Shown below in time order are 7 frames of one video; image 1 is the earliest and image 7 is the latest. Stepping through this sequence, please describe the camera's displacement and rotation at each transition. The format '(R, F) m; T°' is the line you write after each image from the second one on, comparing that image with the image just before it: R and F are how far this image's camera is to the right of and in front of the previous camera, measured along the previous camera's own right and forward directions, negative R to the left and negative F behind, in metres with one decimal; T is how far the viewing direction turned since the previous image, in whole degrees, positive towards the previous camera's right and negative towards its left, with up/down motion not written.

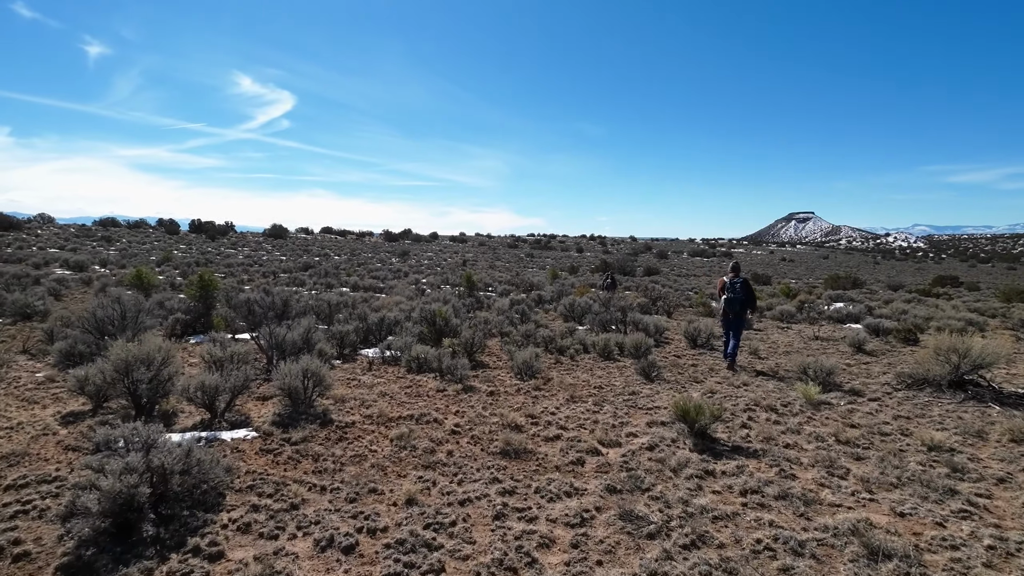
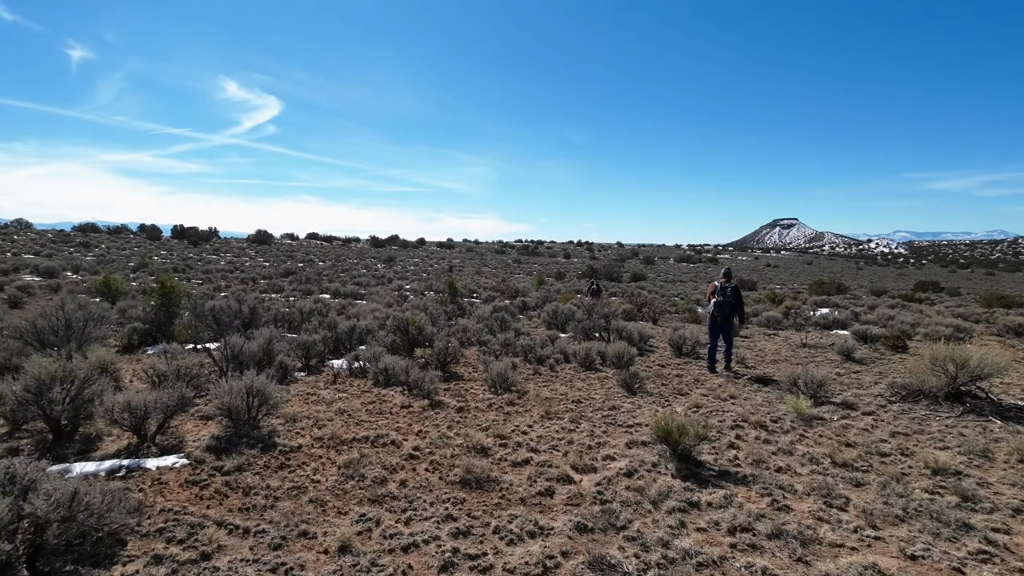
(+0.2, +0.5) m; +1°
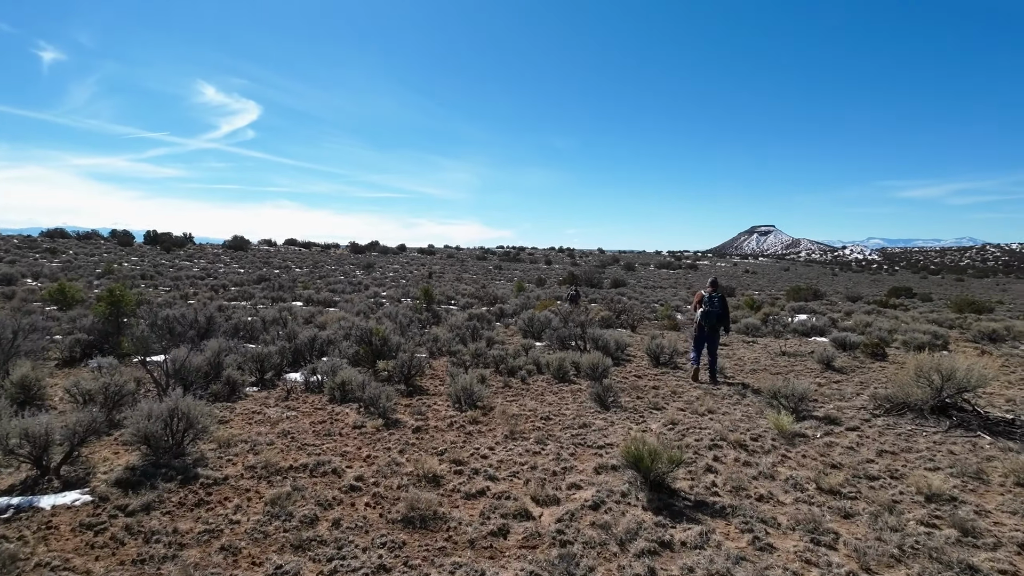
(+0.2, +0.5) m; +2°
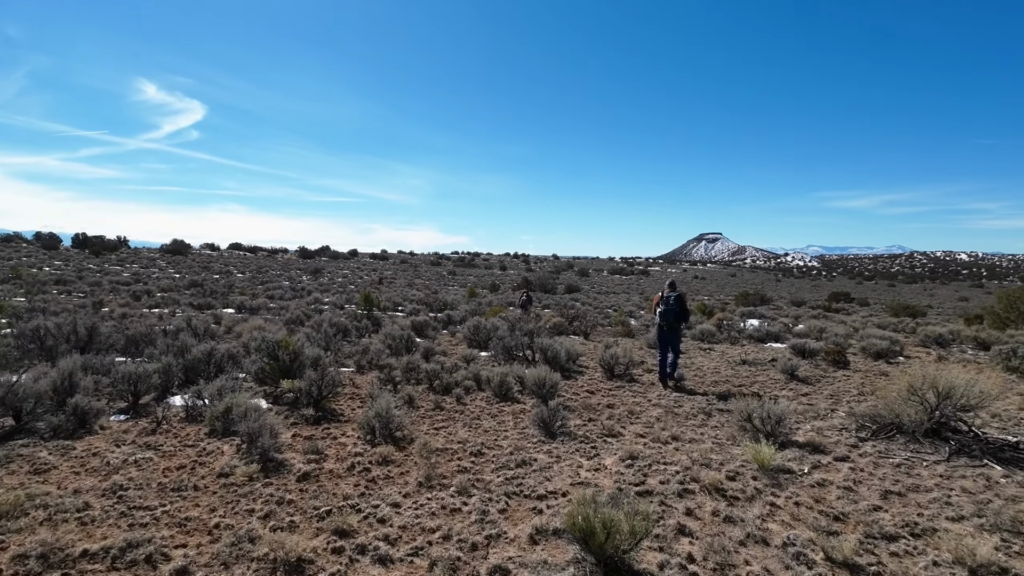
(+0.3, +1.3) m; +5°
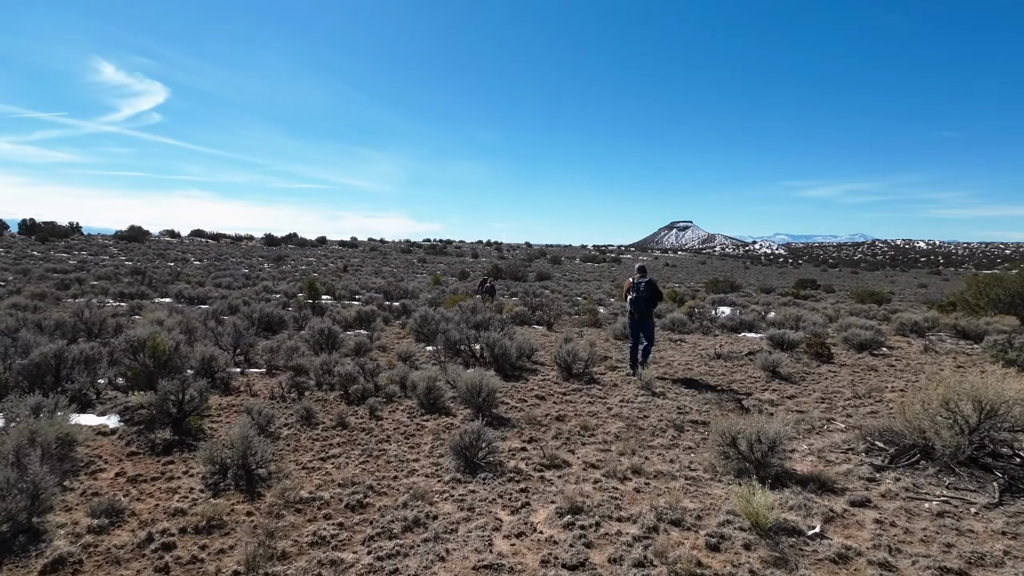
(+0.6, +1.6) m; +3°
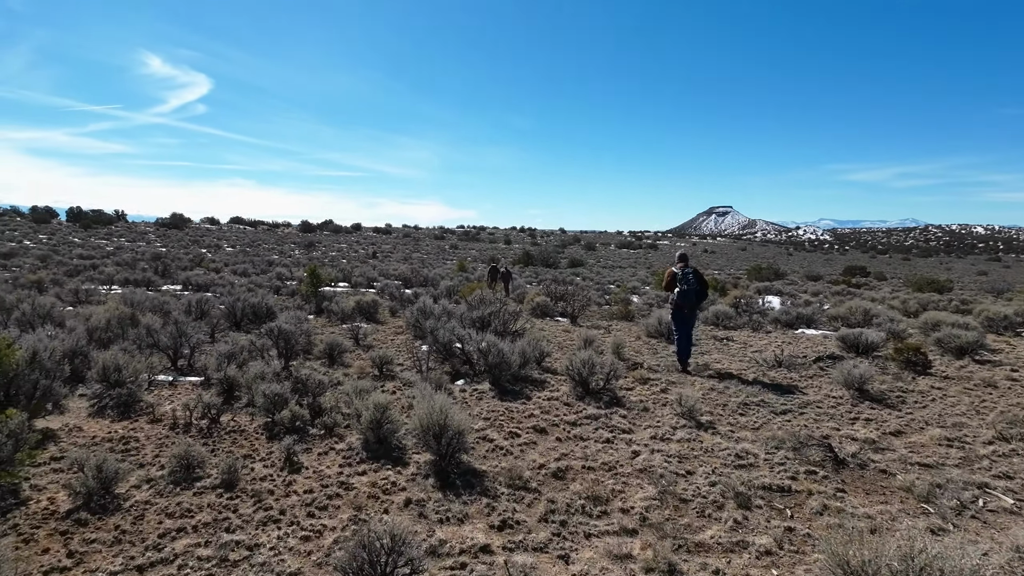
(+0.5, +2.2) m; -4°
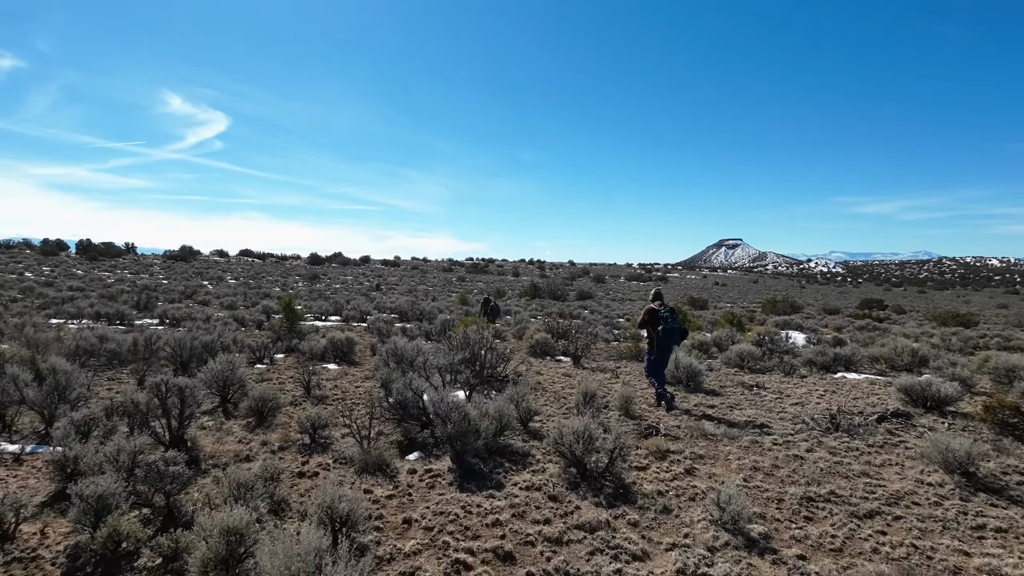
(+0.4, +1.9) m; -1°
